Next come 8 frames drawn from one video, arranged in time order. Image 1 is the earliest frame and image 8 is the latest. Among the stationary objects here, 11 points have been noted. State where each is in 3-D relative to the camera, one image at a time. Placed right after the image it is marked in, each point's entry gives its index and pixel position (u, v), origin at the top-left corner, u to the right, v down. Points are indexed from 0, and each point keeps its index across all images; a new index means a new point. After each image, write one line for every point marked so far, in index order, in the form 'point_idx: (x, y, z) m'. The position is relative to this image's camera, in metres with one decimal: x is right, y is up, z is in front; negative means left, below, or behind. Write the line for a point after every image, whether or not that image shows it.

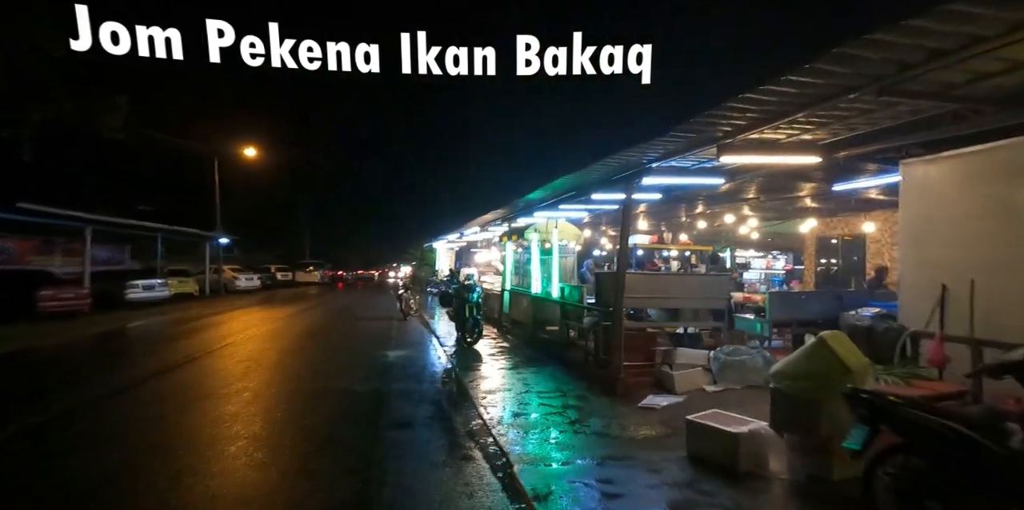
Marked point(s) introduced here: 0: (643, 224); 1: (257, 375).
0: (+3.9, +0.9, +15.0) m
1: (-5.0, -2.3, +10.7) m
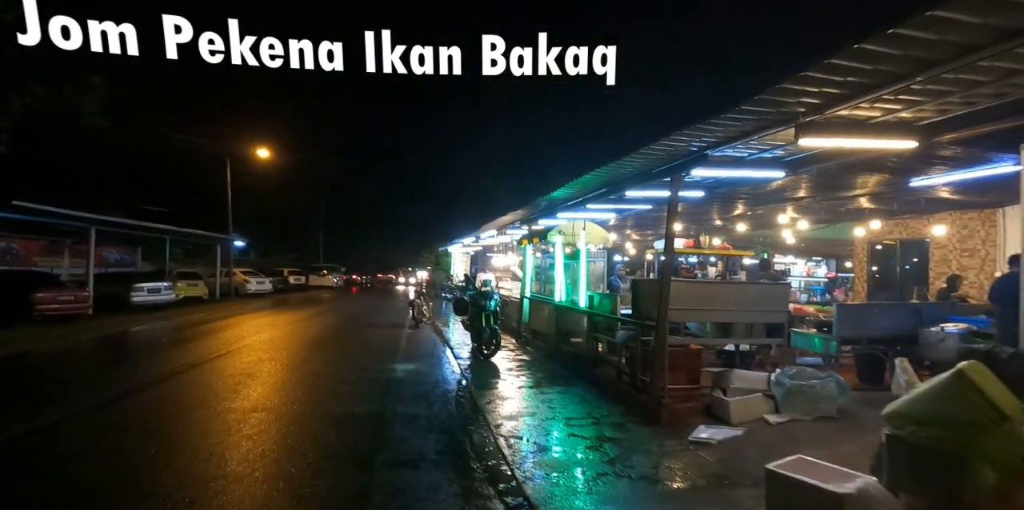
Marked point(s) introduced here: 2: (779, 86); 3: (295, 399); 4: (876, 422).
0: (+4.4, +0.8, +13.8) m
1: (-4.6, -2.3, +9.7) m
2: (+2.0, +1.3, +4.1) m
3: (-3.4, -2.2, +8.6) m
4: (+4.0, -1.8, +6.0) m
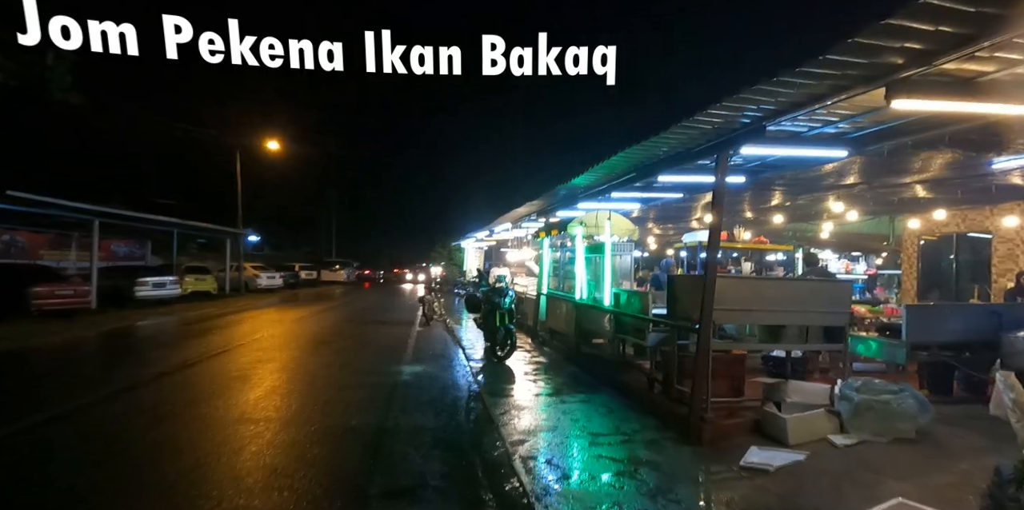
0: (+4.8, +0.9, +12.8) m
1: (-4.3, -2.2, +9.0) m
2: (+2.2, +1.3, +3.2) m
3: (-3.2, -2.1, +7.8) m
4: (+4.2, -1.8, +5.0) m
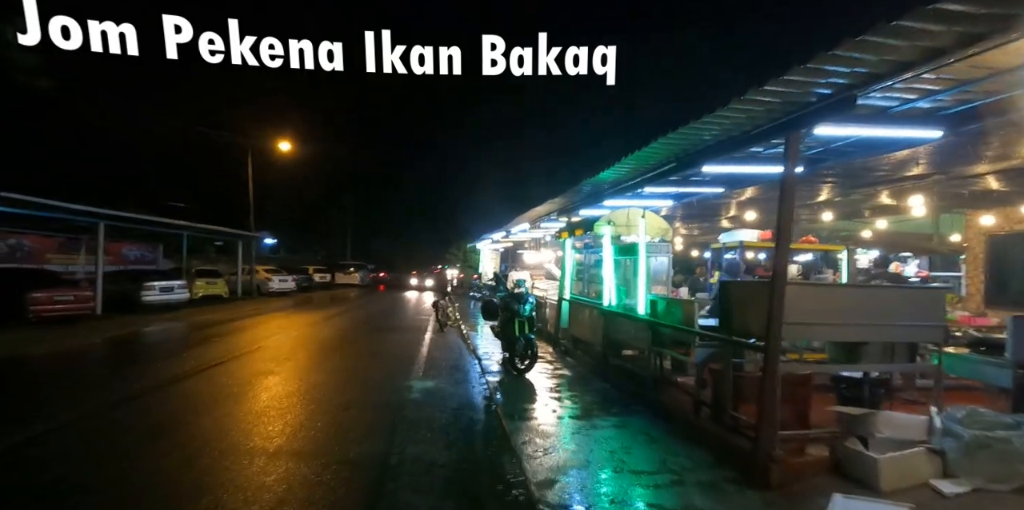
0: (+5.2, +0.9, +11.7) m
1: (-4.0, -2.3, +8.1) m
2: (+2.3, +1.3, +2.2) m
3: (-2.9, -2.2, +7.0) m
4: (+4.4, -1.8, +3.9) m
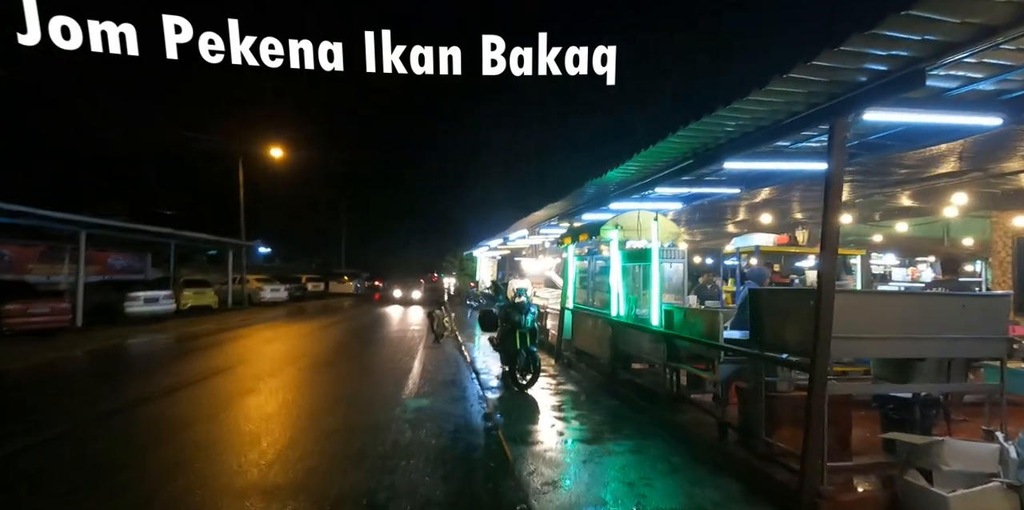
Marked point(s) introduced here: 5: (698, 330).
0: (+5.2, +0.8, +11.1) m
1: (-4.0, -2.4, +7.4) m
2: (+2.3, +1.3, +1.6) m
3: (-2.9, -2.3, +6.3) m
4: (+4.4, -1.8, +3.3) m
5: (+2.1, -0.8, +6.2) m
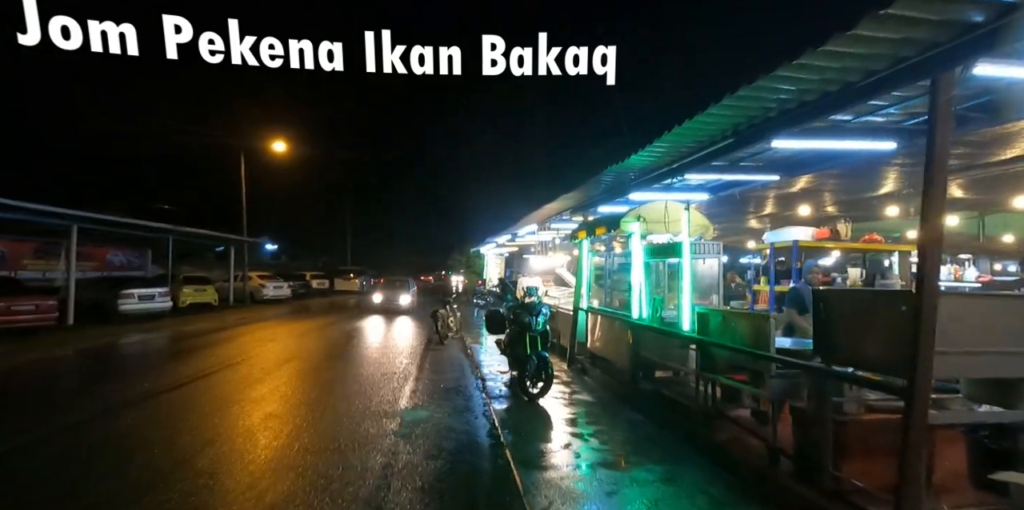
0: (+5.4, +0.9, +10.2) m
1: (-3.9, -2.3, +6.6) m
2: (+2.4, +1.4, +0.7) m
3: (-2.8, -2.2, +5.5) m
4: (+4.5, -1.7, +2.4) m
5: (+2.2, -0.8, +5.3) m
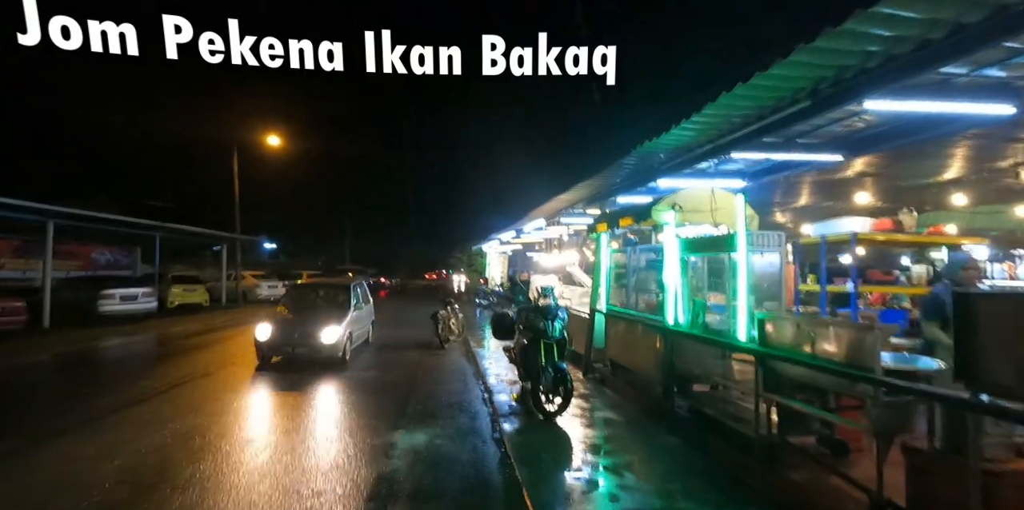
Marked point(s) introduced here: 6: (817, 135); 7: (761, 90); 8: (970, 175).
0: (+5.5, +0.9, +9.1) m
1: (-3.7, -2.2, +5.5) m
2: (+2.5, +1.4, -0.5) m
3: (-2.6, -2.1, +4.4) m
4: (+4.6, -1.7, +1.3) m
5: (+2.3, -0.7, +4.2) m
6: (+3.1, +1.2, +5.6) m
7: (+2.1, +1.4, +4.5) m
8: (+6.2, +1.1, +7.4) m
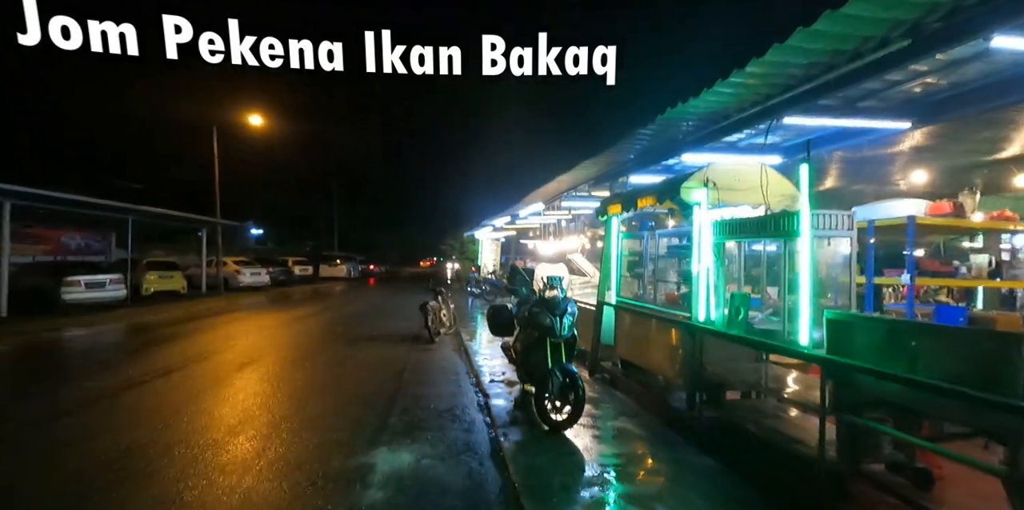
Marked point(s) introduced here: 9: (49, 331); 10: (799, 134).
0: (+5.5, +1.1, +8.1) m
1: (-3.7, -2.1, +4.5) m
2: (+2.7, +1.4, -1.4) m
3: (-2.6, -2.0, +3.4) m
4: (+4.7, -1.7, +0.4) m
5: (+2.4, -0.6, +3.3) m
6: (+3.2, +1.3, +4.6) m
7: (+2.2, +1.5, +3.5) m
8: (+6.2, +1.2, +6.5) m
9: (-12.8, -2.1, +15.2) m
10: (+3.1, +1.2, +5.8) m
